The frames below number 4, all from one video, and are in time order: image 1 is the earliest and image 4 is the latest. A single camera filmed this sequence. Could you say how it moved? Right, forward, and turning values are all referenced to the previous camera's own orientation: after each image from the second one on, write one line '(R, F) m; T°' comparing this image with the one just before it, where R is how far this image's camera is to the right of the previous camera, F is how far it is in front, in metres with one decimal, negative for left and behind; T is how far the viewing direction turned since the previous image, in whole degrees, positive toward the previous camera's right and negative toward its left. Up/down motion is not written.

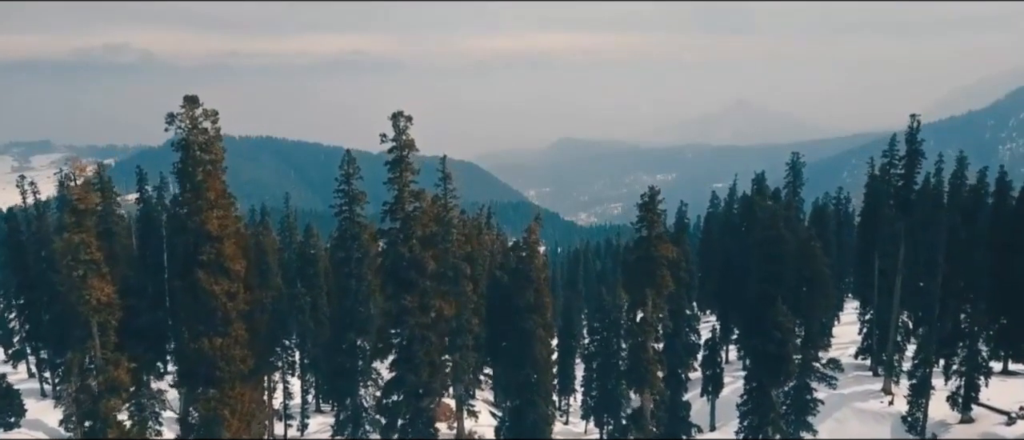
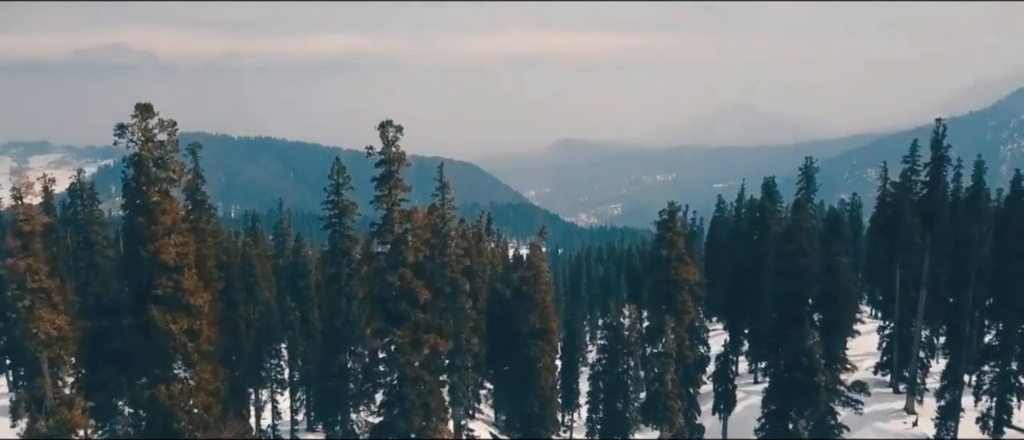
(-0.1, +2.6) m; 0°
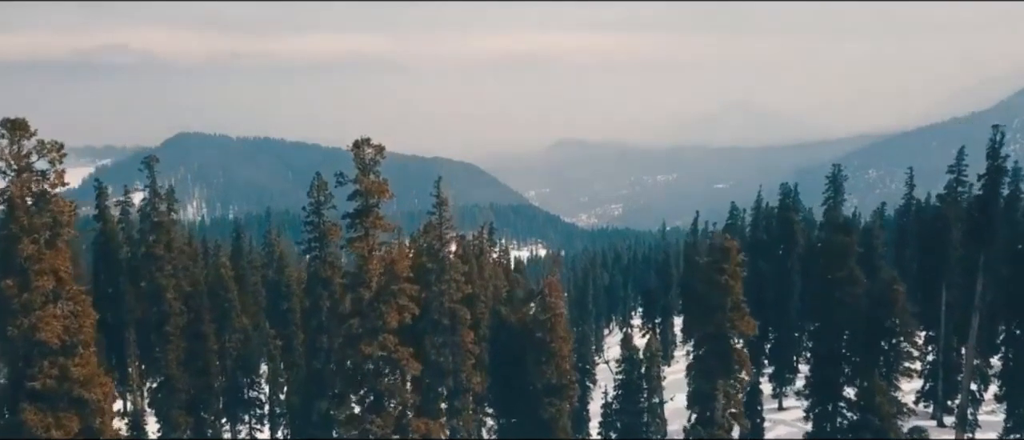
(-0.3, +4.6) m; 0°
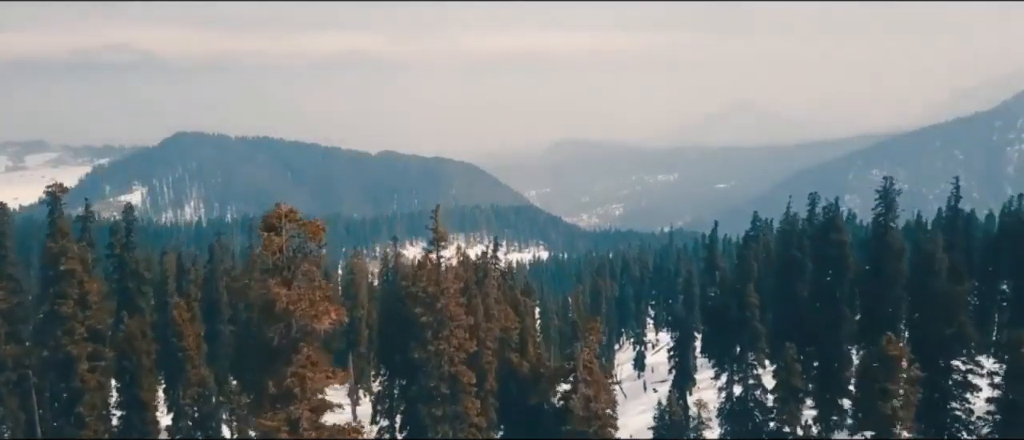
(-0.5, +6.7) m; 0°
